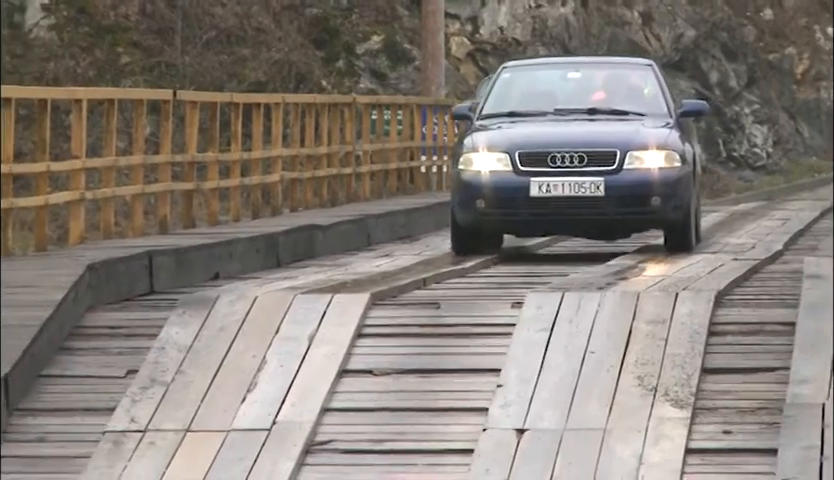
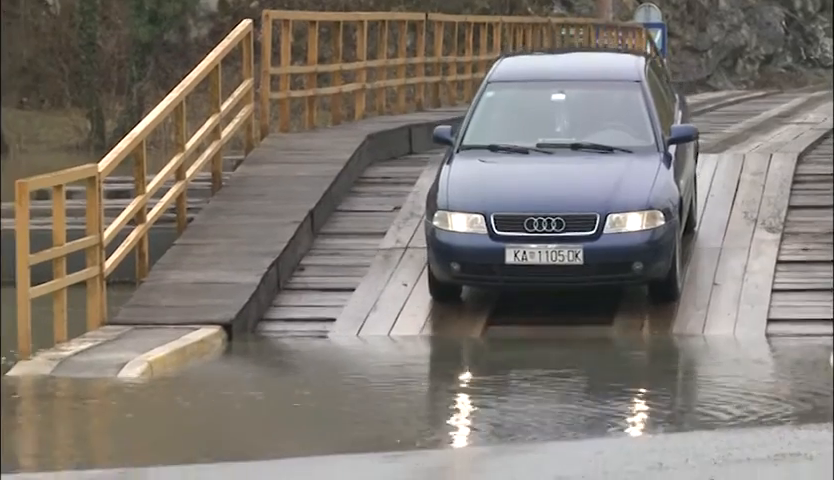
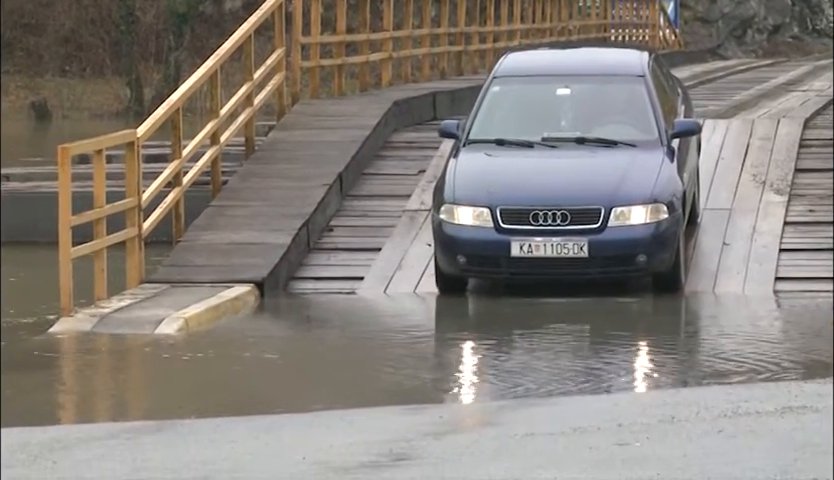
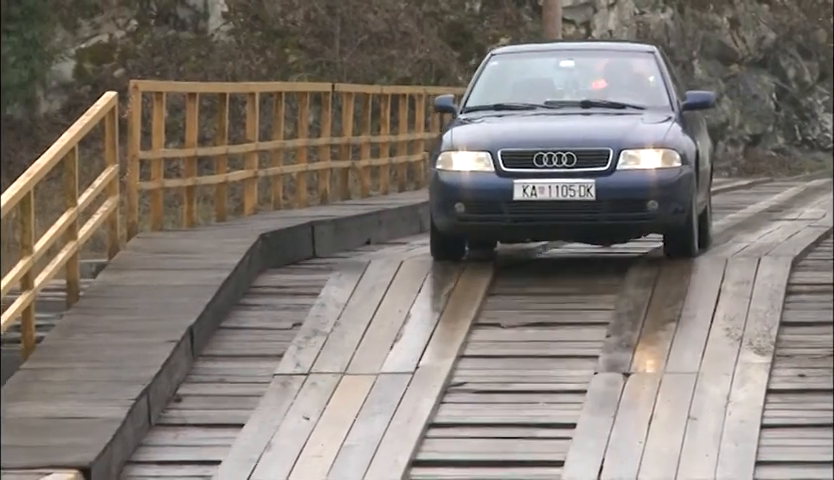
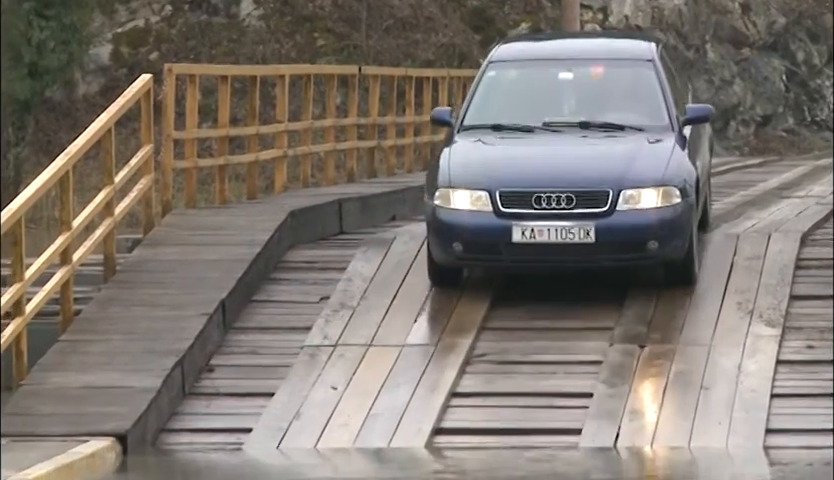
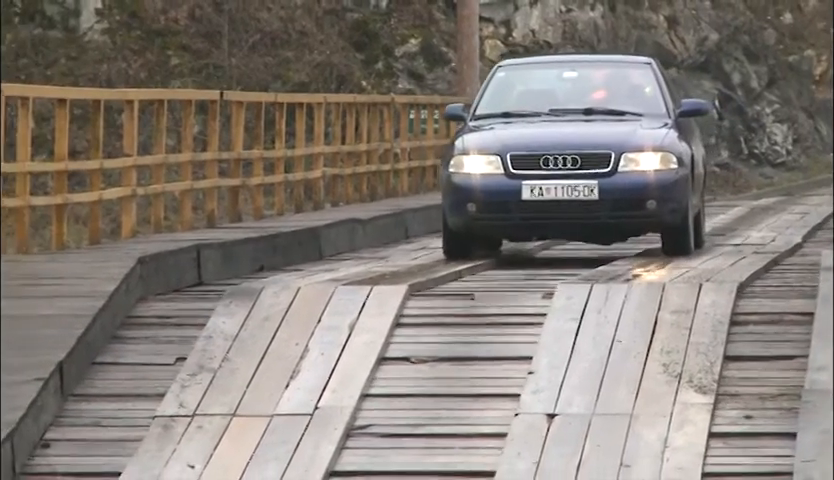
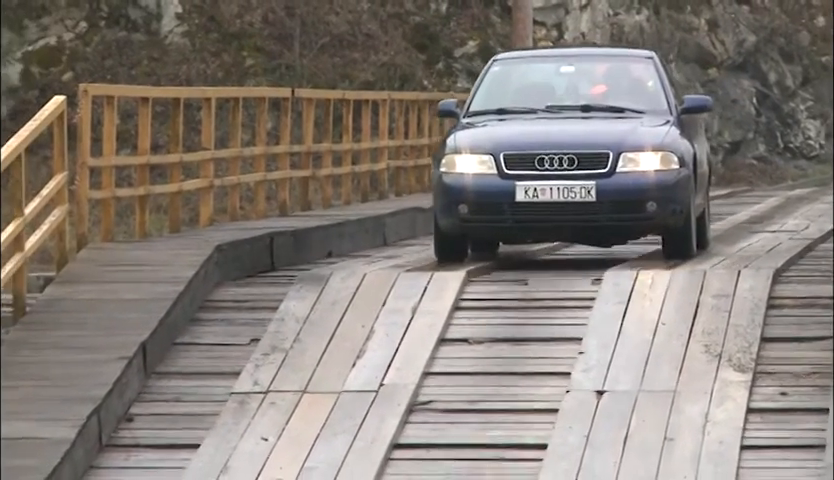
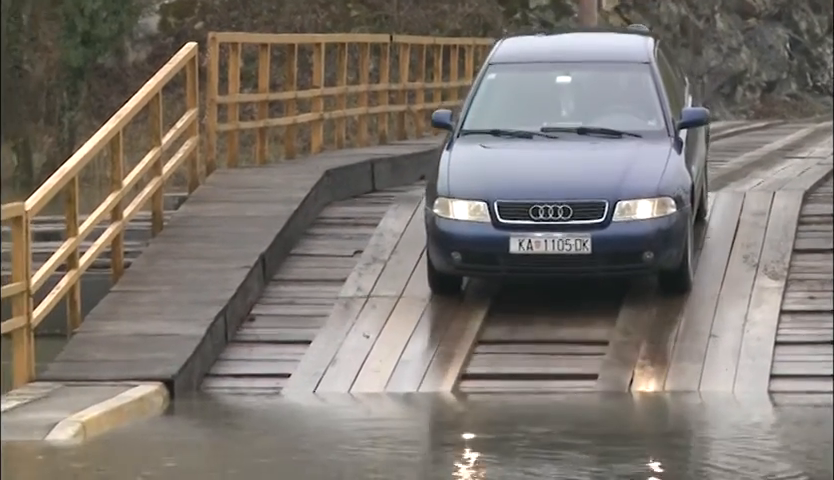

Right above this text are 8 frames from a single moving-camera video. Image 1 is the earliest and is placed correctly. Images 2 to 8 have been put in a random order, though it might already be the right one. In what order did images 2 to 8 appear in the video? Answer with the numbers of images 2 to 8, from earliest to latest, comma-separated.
6, 7, 4, 5, 8, 2, 3
